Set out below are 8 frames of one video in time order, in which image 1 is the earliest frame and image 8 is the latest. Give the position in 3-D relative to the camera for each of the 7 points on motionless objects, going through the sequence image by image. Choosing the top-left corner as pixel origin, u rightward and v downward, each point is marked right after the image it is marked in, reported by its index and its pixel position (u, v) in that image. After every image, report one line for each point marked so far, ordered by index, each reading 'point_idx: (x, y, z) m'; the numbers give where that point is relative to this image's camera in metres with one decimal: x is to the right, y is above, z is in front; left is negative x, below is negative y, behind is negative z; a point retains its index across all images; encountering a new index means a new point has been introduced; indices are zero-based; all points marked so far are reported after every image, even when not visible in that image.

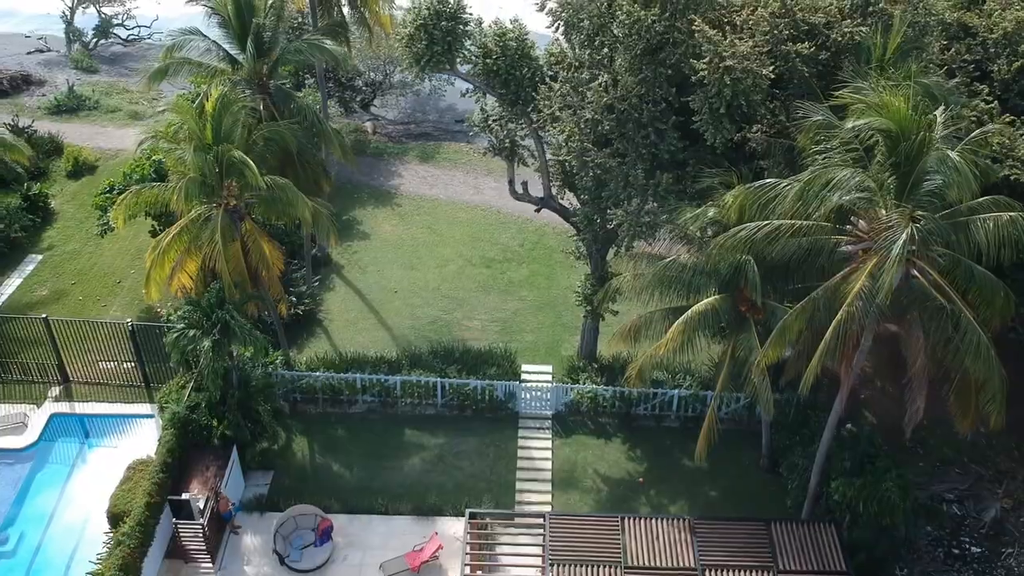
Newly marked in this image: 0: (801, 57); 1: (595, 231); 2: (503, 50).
0: (+4.2, +3.3, +15.0) m
1: (+1.4, +1.0, +17.7) m
2: (-0.1, +3.9, +17.0) m
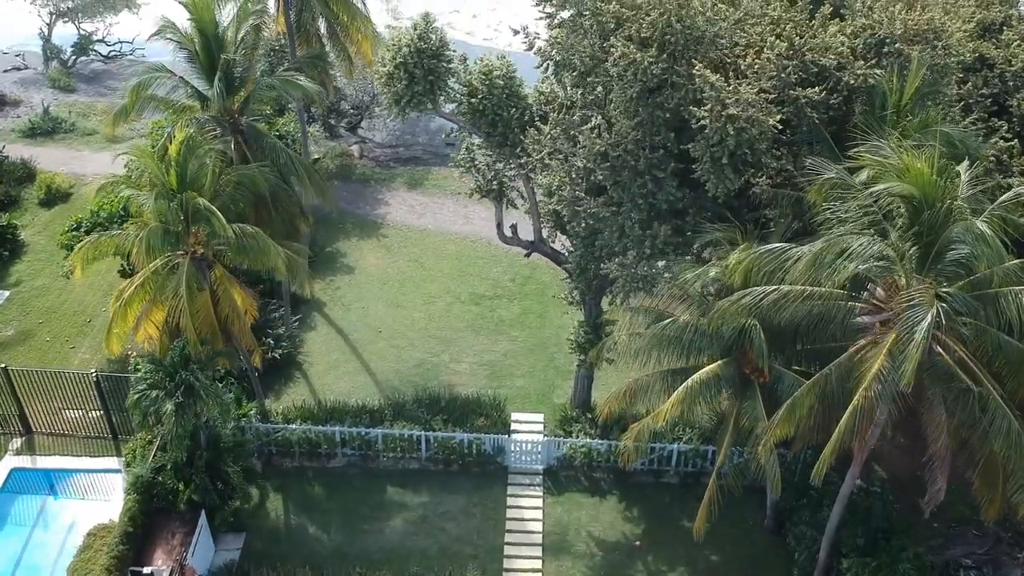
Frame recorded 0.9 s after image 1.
0: (+4.0, +2.5, +13.8) m
1: (+1.2, +0.1, +16.6) m
2: (-0.3, +3.0, +15.9) m
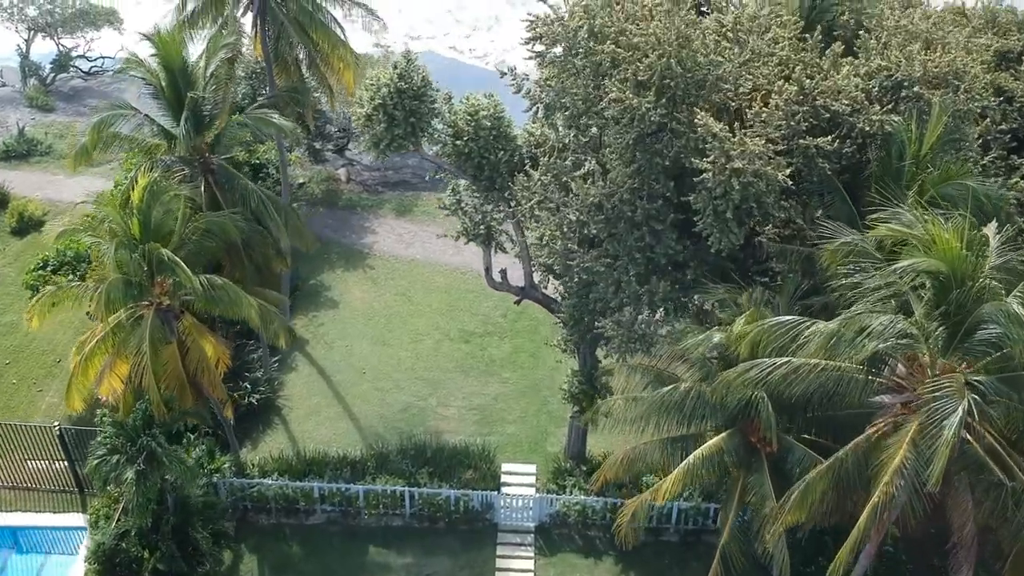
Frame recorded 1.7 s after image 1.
0: (+3.8, +1.7, +12.7) m
1: (+1.1, -0.7, +15.5) m
2: (-0.5, +2.2, +14.8) m
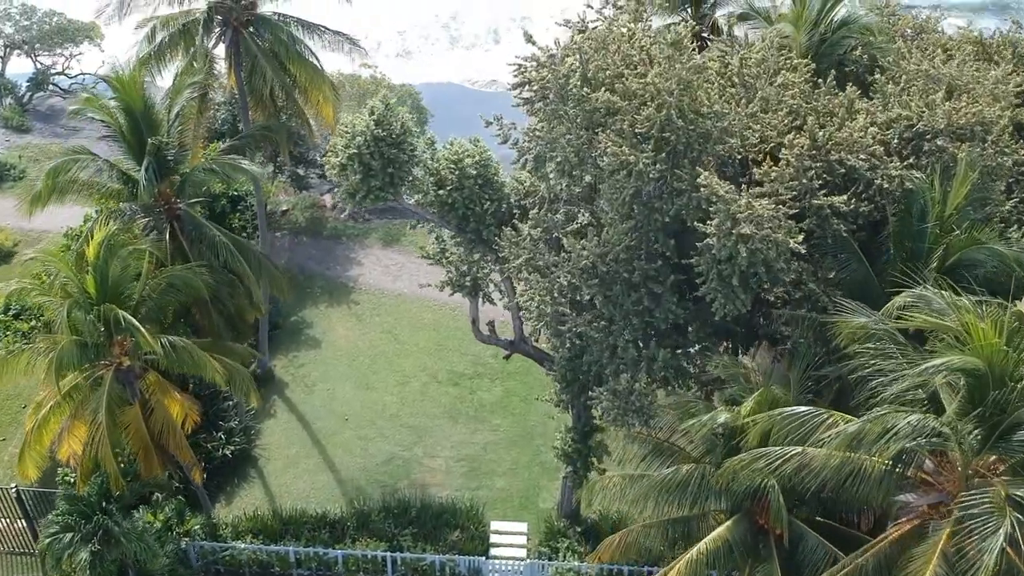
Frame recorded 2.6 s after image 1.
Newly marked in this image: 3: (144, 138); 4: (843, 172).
0: (+3.6, +0.9, +11.6) m
1: (+0.9, -1.5, +14.4) m
2: (-0.7, +1.4, +13.6) m
3: (-5.1, +2.1, +14.5) m
4: (+3.8, +1.3, +11.9) m
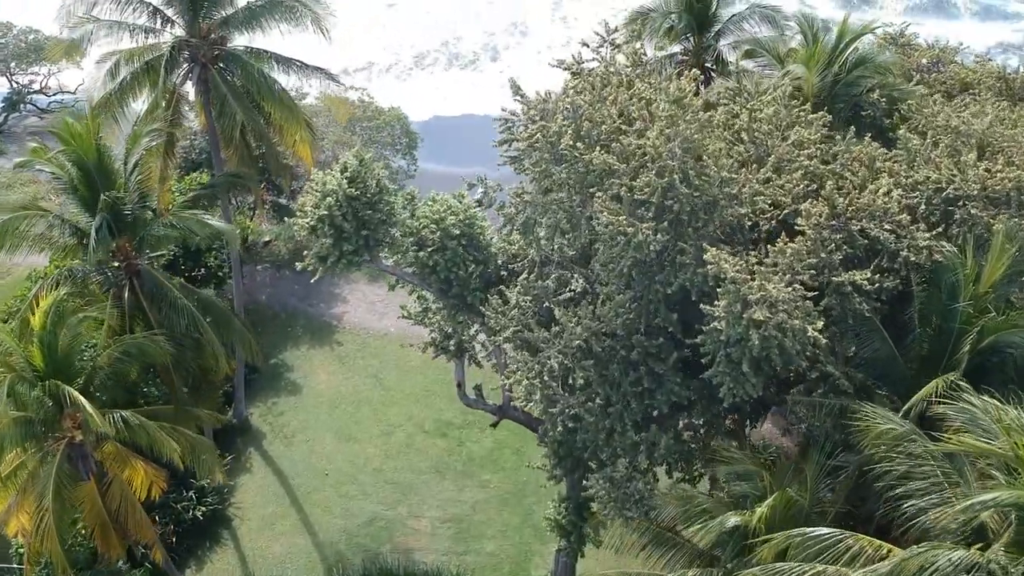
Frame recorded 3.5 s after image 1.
0: (+3.5, 0.0, +10.4) m
1: (+0.7, -2.3, +13.2) m
2: (-0.8, +0.6, +12.4) m
3: (-5.3, +1.2, +13.2) m
4: (+3.7, +0.5, +10.7) m
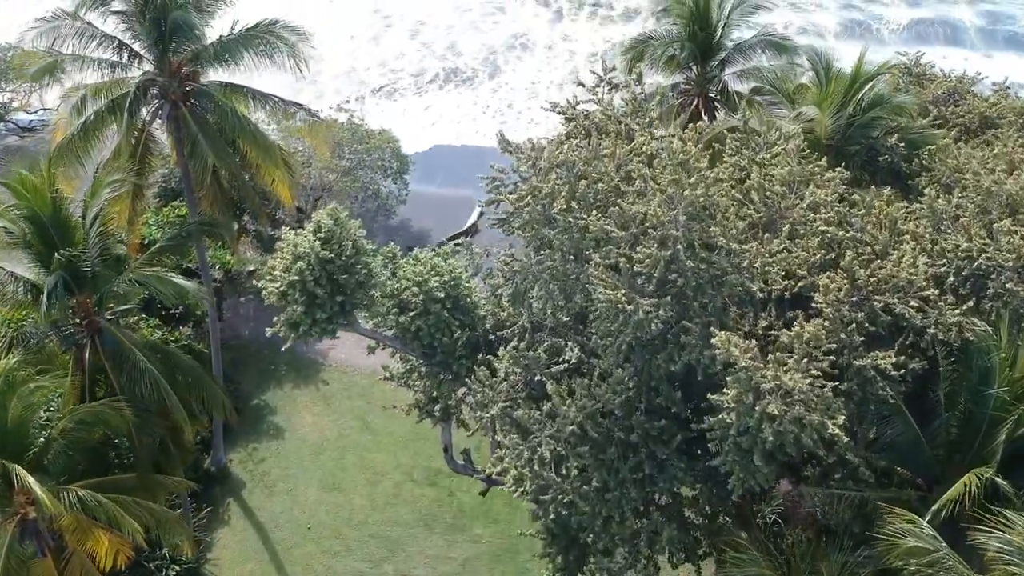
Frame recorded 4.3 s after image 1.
0: (+3.4, -0.8, +9.4) m
1: (+0.6, -3.1, +12.2) m
2: (-1.0, -0.2, +11.4) m
3: (-5.4, +0.5, +12.2) m
4: (+3.5, -0.3, +9.7) m
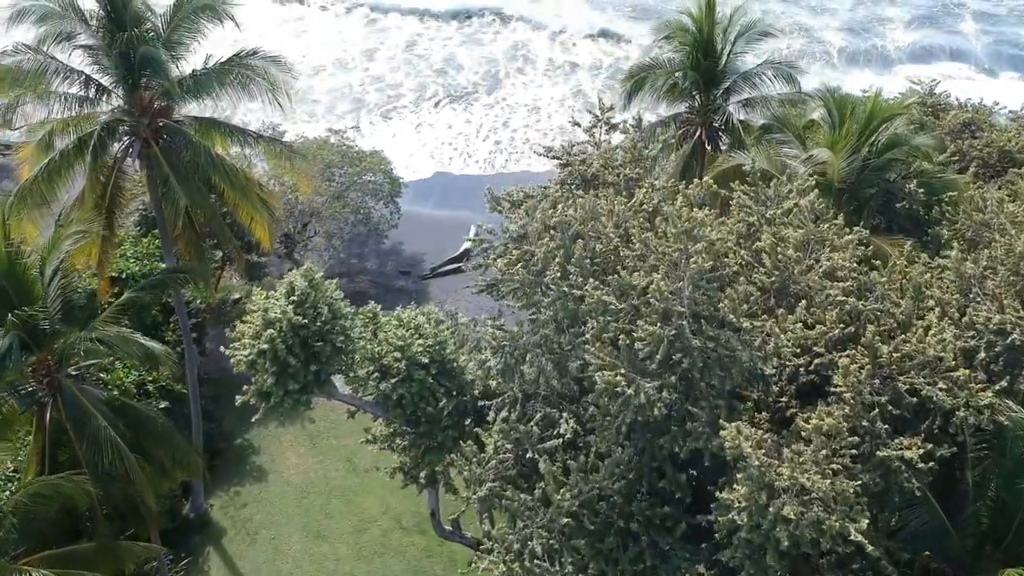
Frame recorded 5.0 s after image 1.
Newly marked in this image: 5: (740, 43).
0: (+3.3, -1.4, +8.5) m
1: (+0.5, -3.8, +11.3) m
2: (-1.1, -0.8, +10.6) m
3: (-5.5, -0.2, +11.4) m
4: (+3.4, -1.0, +8.8) m
5: (+3.3, +3.6, +15.1) m
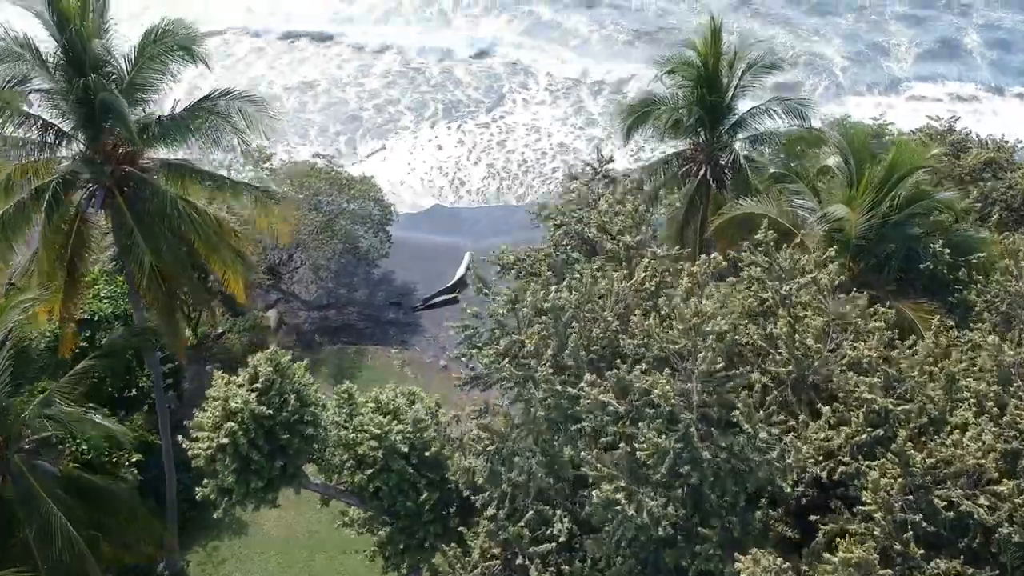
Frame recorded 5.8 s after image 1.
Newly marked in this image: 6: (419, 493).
0: (+3.2, -2.2, +7.5) m
1: (+0.4, -4.5, +10.3) m
2: (-1.2, -1.6, +9.6) m
3: (-5.6, -0.9, +10.4) m
4: (+3.3, -1.7, +7.8) m
5: (+3.2, +2.8, +14.1) m
6: (-0.9, -1.9, +9.7) m
